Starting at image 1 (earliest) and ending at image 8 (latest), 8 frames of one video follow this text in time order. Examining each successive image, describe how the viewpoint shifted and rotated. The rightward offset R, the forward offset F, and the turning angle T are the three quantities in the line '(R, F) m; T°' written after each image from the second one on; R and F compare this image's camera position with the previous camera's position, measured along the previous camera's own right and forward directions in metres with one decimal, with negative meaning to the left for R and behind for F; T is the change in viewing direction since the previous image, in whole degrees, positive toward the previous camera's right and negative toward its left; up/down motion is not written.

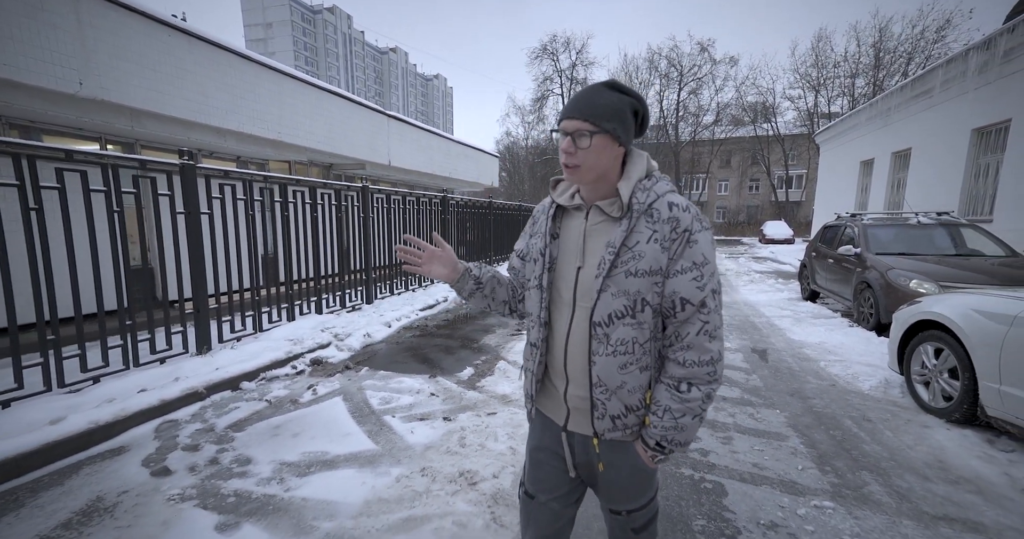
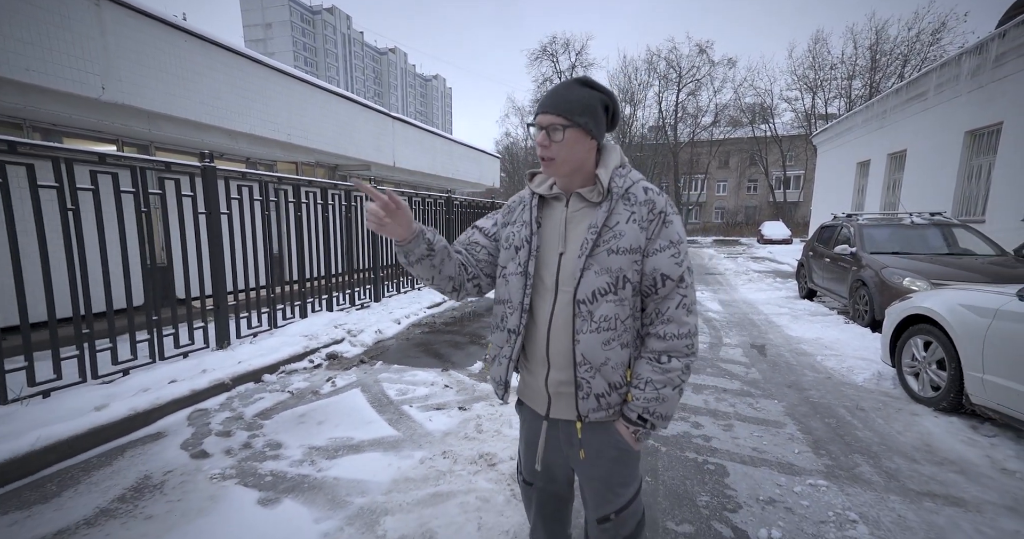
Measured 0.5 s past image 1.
(-0.1, -0.2) m; 0°
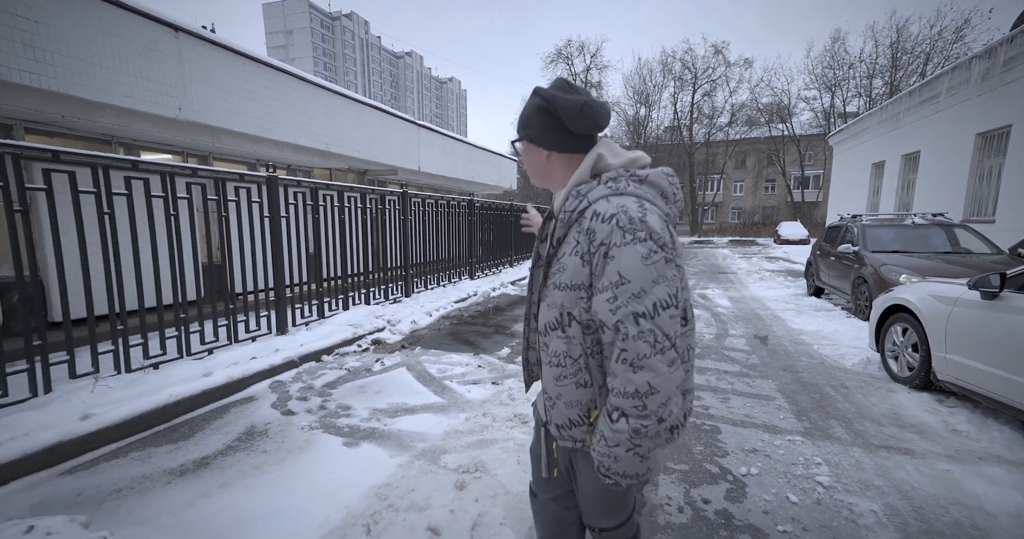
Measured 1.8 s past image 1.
(-0.1, -0.6) m; -2°
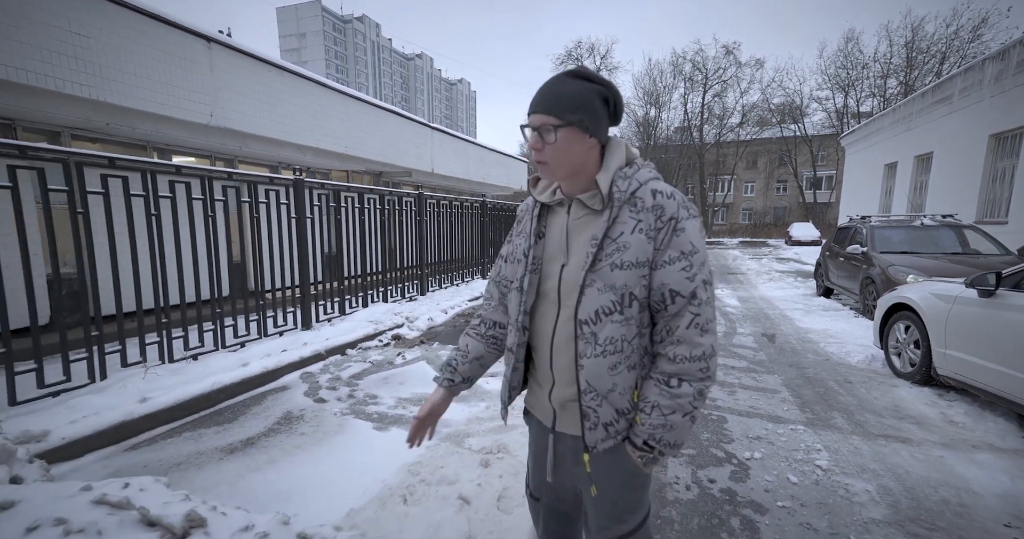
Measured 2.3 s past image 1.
(-0.1, -0.2) m; -1°
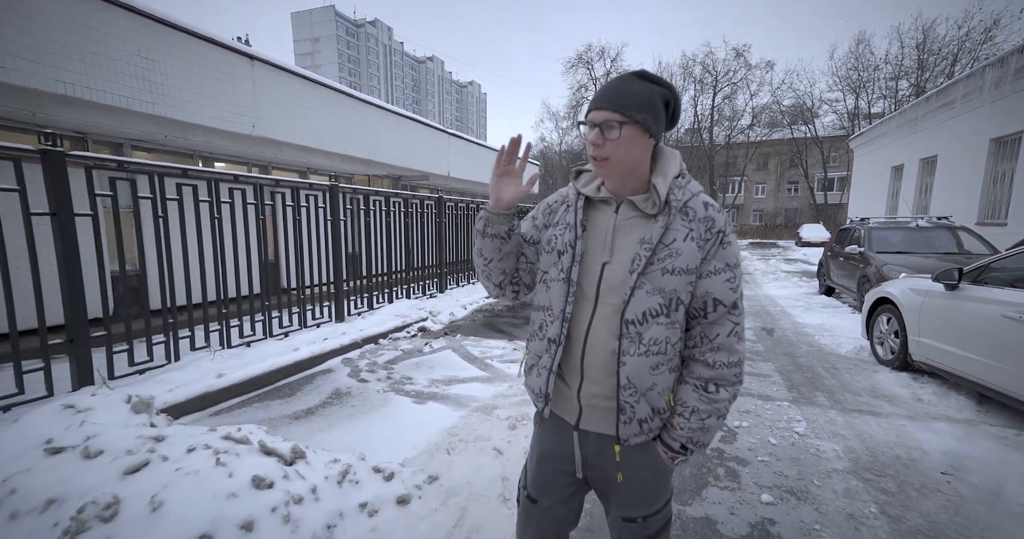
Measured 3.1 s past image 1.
(-0.1, -0.5) m; -1°
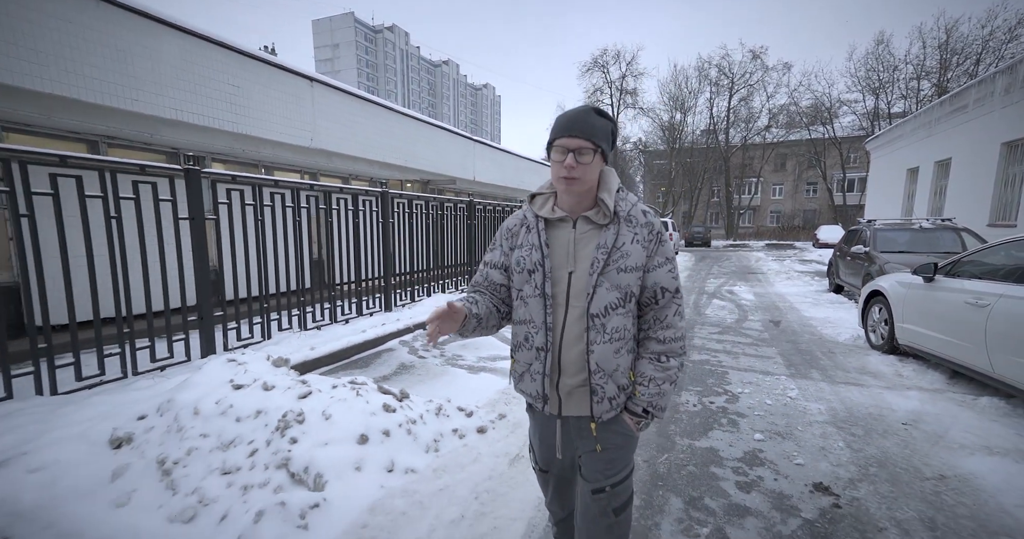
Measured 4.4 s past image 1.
(-0.3, -0.8) m; -2°
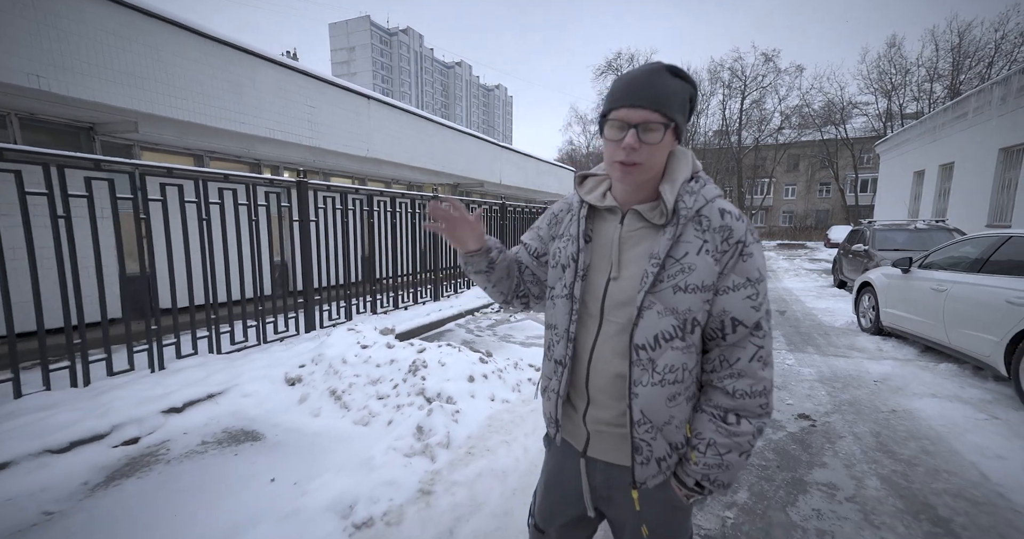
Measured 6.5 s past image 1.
(-0.5, -1.0) m; -1°
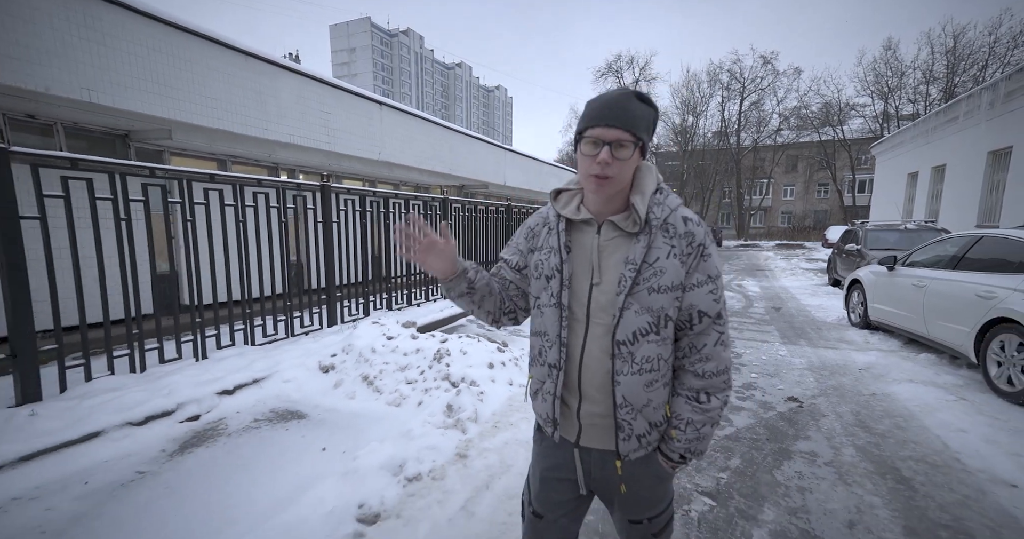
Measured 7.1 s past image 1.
(-0.1, -0.4) m; 0°
